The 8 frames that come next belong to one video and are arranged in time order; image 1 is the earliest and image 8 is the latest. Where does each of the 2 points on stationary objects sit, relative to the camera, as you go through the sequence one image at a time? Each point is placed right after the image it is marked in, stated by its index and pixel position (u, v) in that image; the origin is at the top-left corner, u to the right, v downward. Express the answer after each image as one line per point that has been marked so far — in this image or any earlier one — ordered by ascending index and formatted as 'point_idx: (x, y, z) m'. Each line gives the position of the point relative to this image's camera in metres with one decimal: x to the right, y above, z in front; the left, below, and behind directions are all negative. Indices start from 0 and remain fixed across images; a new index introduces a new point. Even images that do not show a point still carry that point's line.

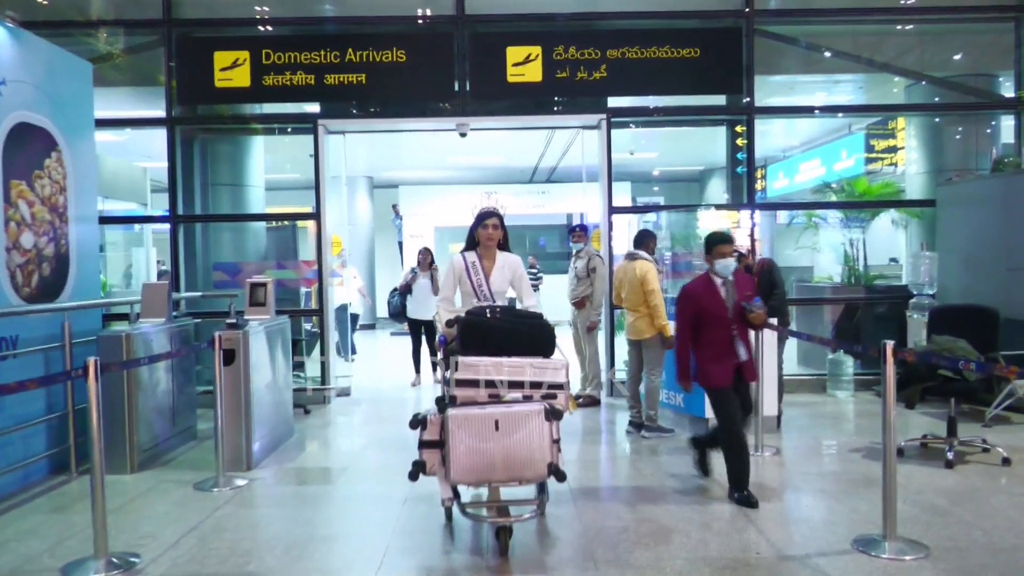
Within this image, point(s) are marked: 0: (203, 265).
0: (-3.1, +0.2, +8.3) m
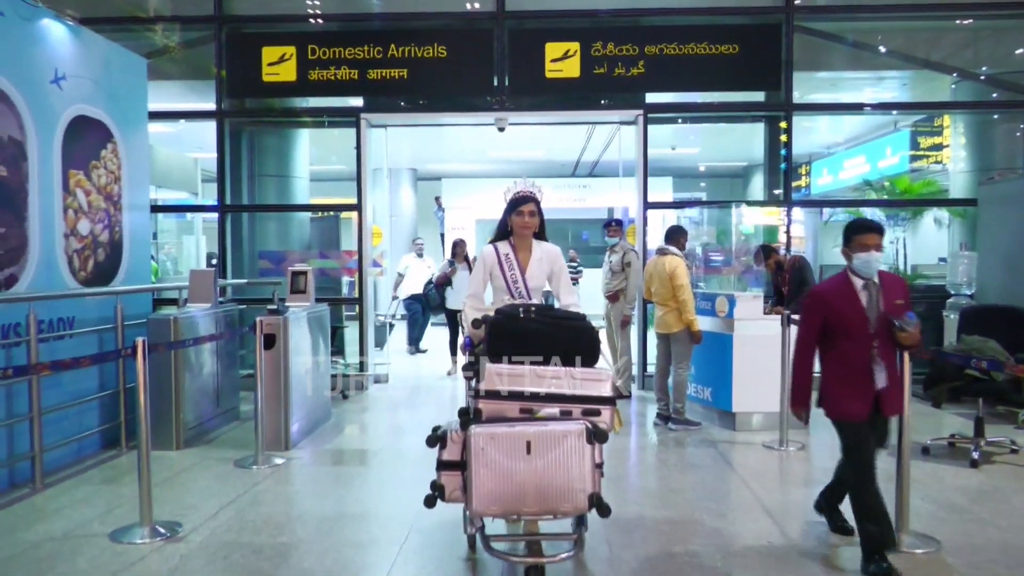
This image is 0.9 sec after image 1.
0: (-2.7, +0.3, +8.5) m
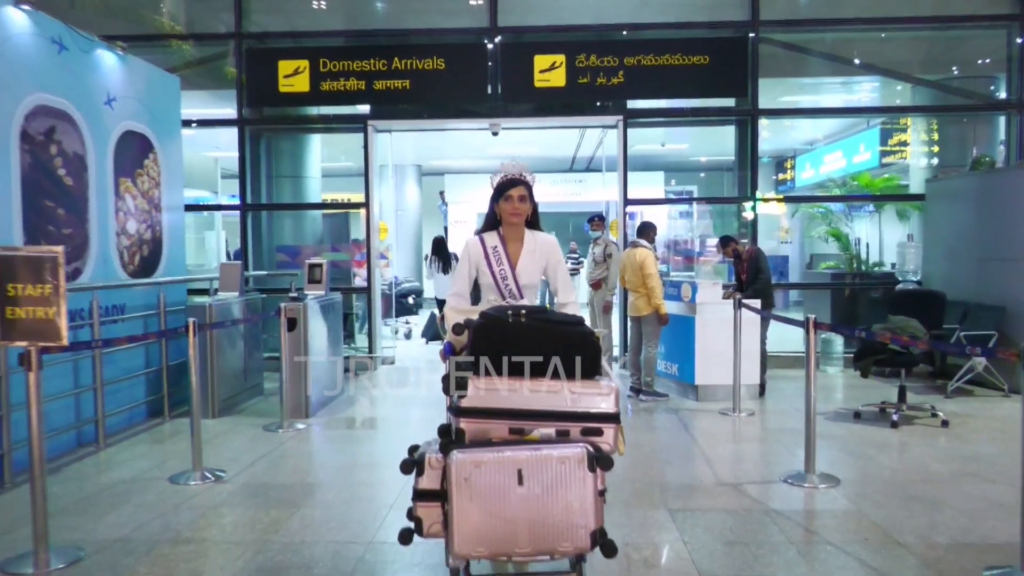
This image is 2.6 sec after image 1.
0: (-2.8, +0.4, +9.4) m
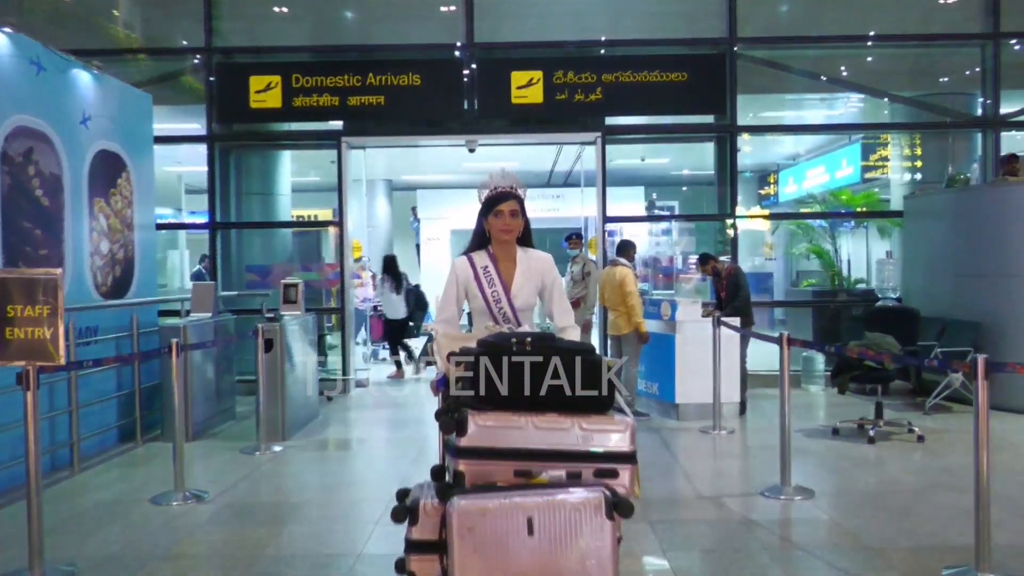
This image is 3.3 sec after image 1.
0: (-3.0, +0.2, +9.3) m
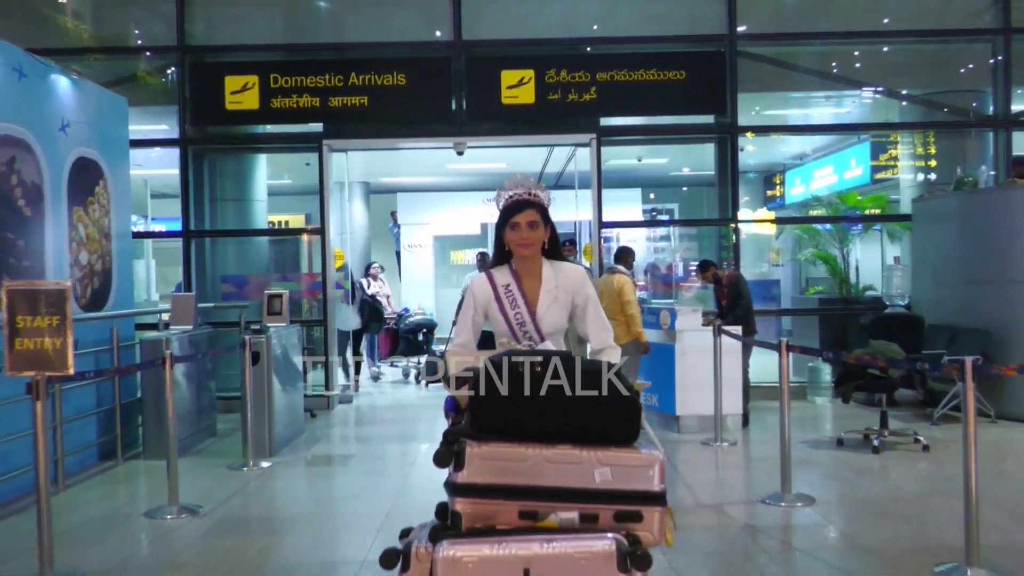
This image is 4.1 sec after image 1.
0: (-3.1, +0.2, +8.9) m
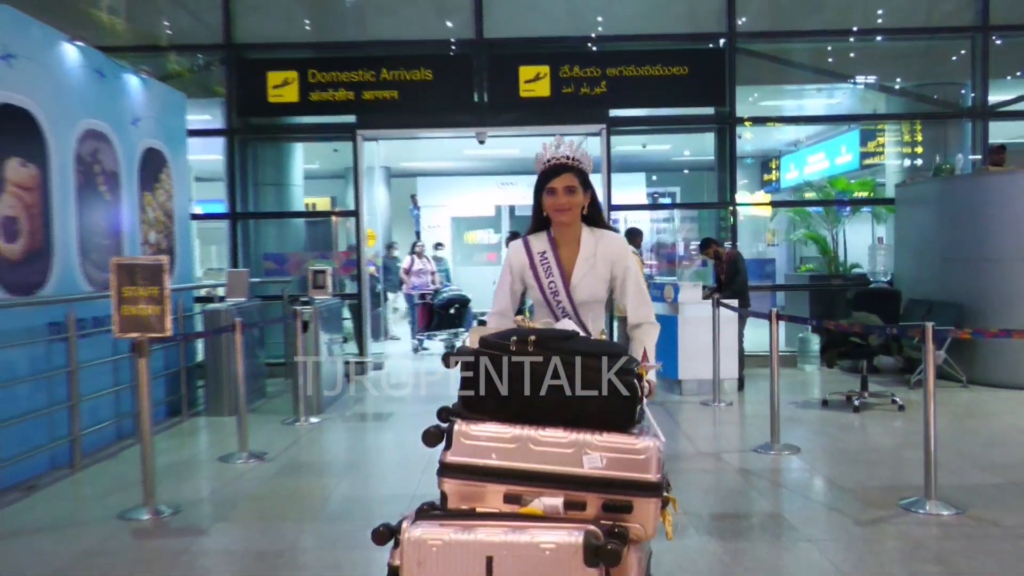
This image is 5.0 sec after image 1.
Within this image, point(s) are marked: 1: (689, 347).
0: (-2.9, +0.4, +9.7) m
1: (+1.6, -0.5, +7.5) m
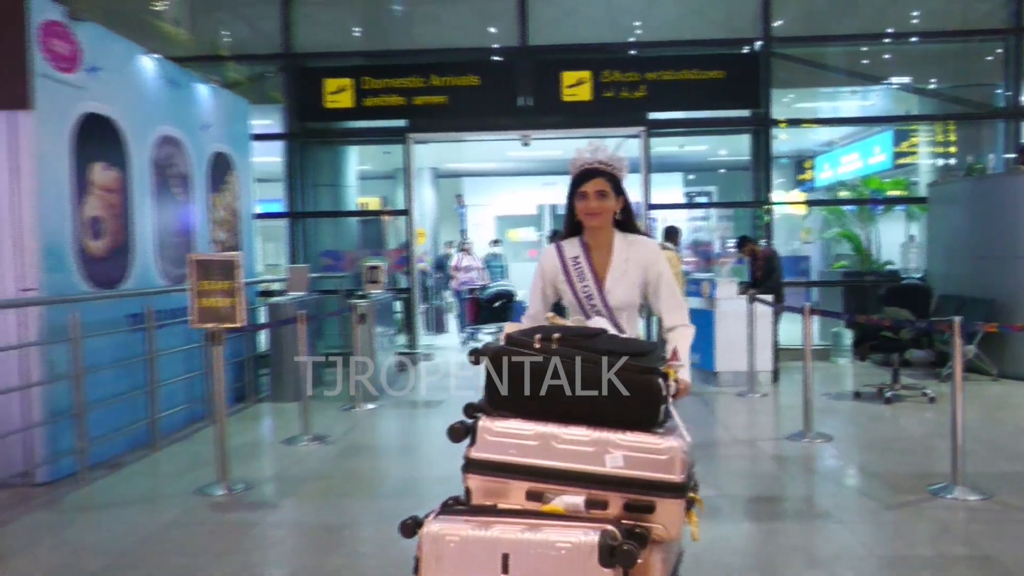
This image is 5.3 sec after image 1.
0: (-2.4, +0.5, +10.2) m
1: (+2.0, -0.5, +7.8) m
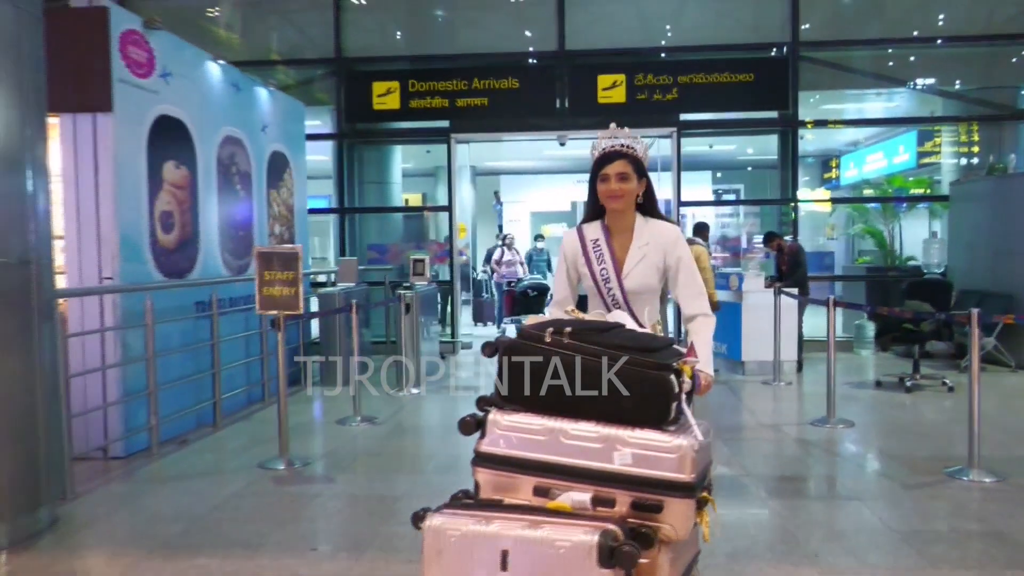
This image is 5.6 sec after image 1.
0: (-2.0, +0.5, +10.7) m
1: (+2.4, -0.4, +8.2) m
